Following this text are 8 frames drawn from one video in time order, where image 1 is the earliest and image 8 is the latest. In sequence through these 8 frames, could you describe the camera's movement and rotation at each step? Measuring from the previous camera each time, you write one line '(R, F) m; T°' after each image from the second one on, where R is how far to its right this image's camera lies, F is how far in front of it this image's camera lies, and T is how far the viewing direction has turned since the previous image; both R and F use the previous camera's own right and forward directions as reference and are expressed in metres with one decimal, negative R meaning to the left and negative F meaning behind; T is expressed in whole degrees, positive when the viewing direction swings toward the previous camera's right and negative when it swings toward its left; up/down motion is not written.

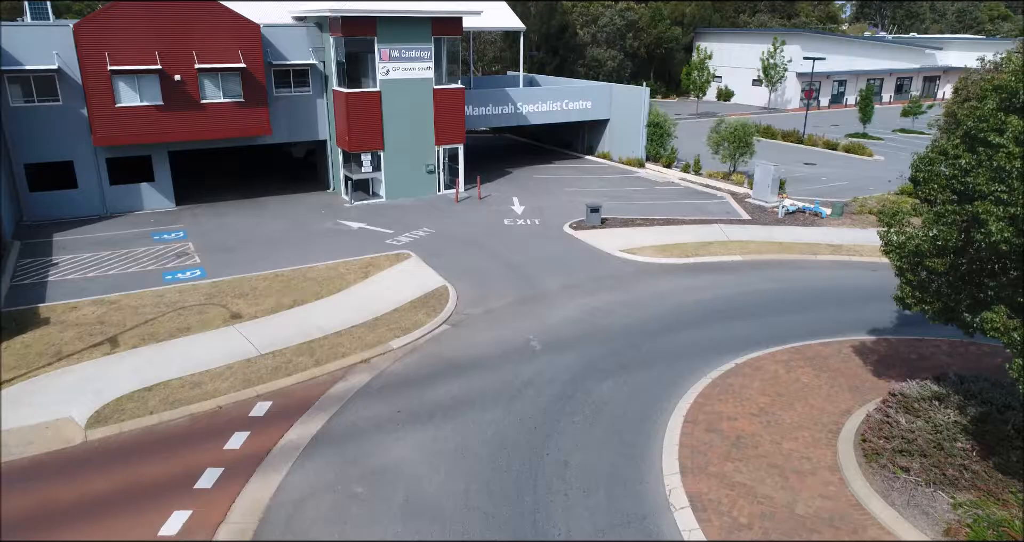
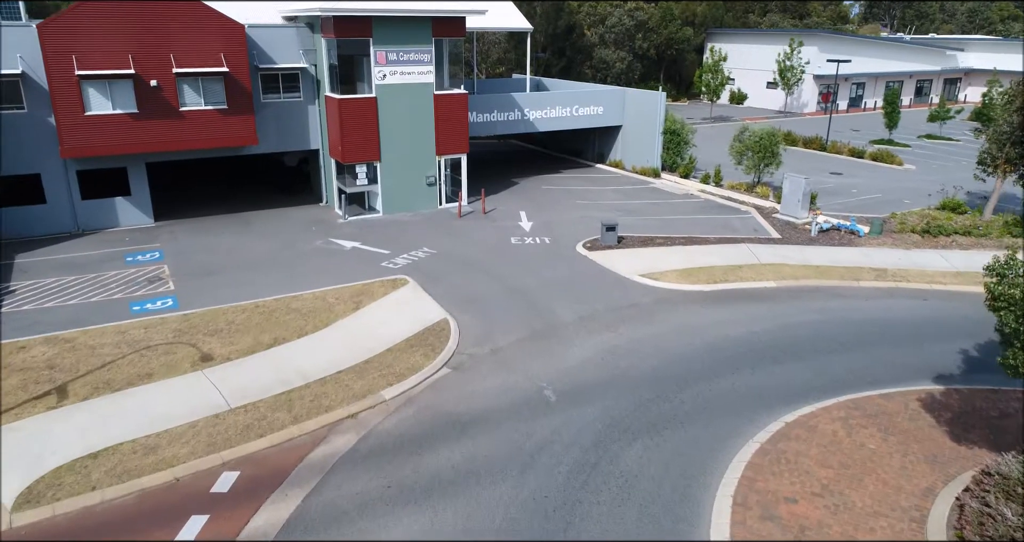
(-0.2, +2.1) m; 0°
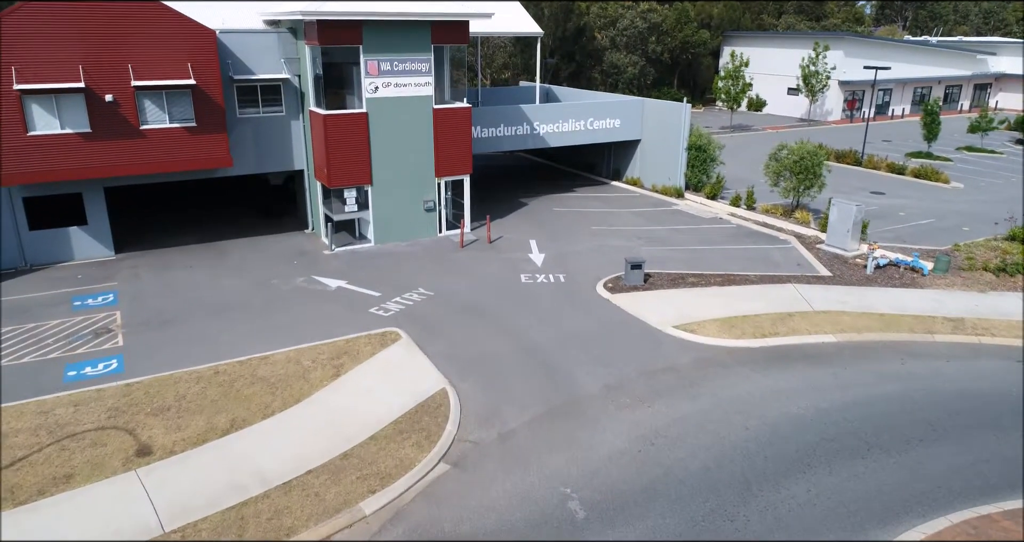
(-0.2, +3.0) m; 0°
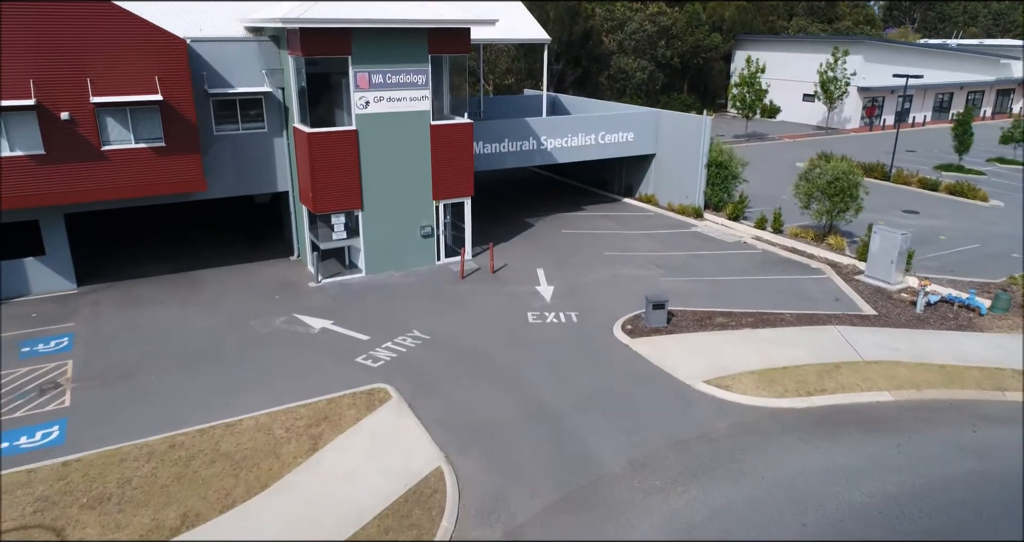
(-0.1, +2.2) m; 0°
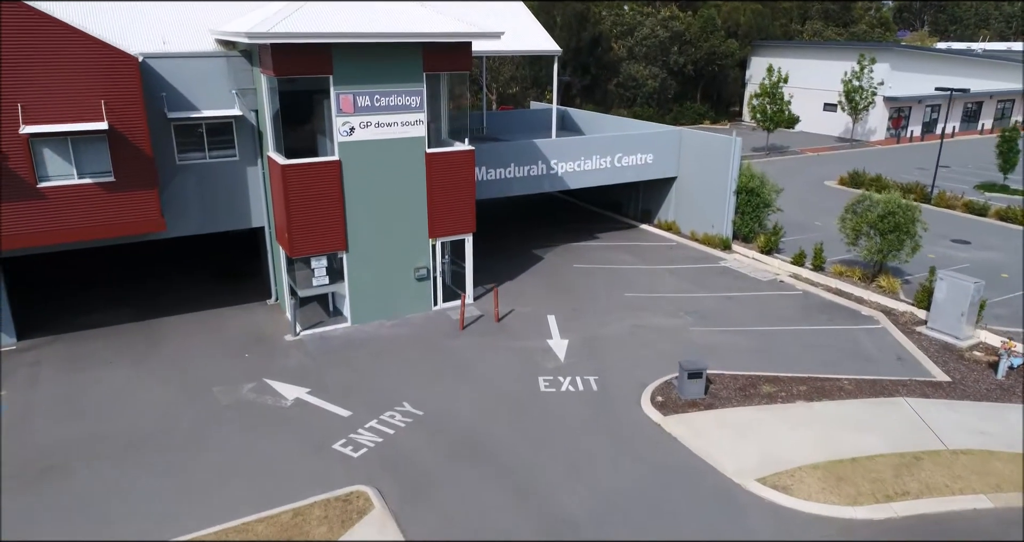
(-0.1, +2.7) m; 0°
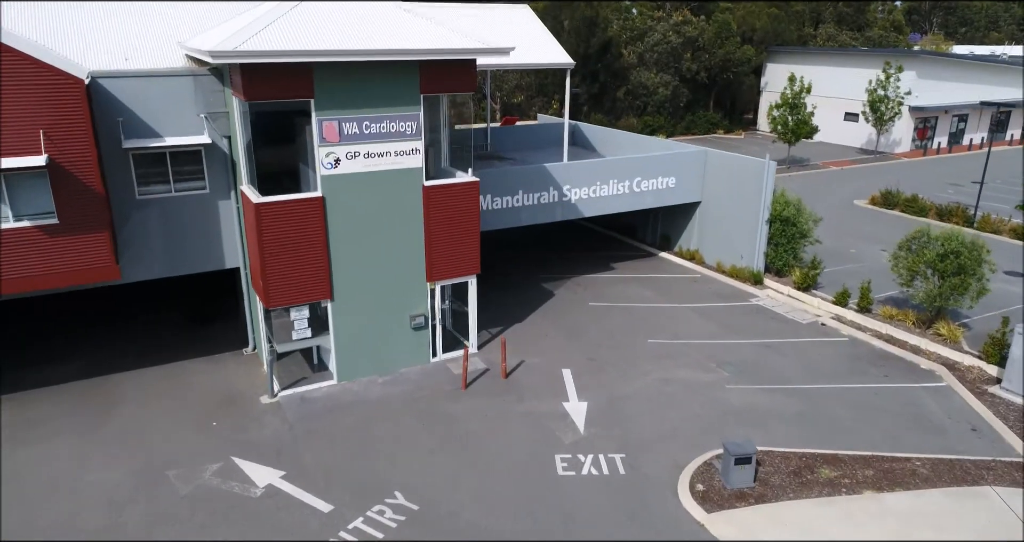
(-0.2, +2.3) m; 0°
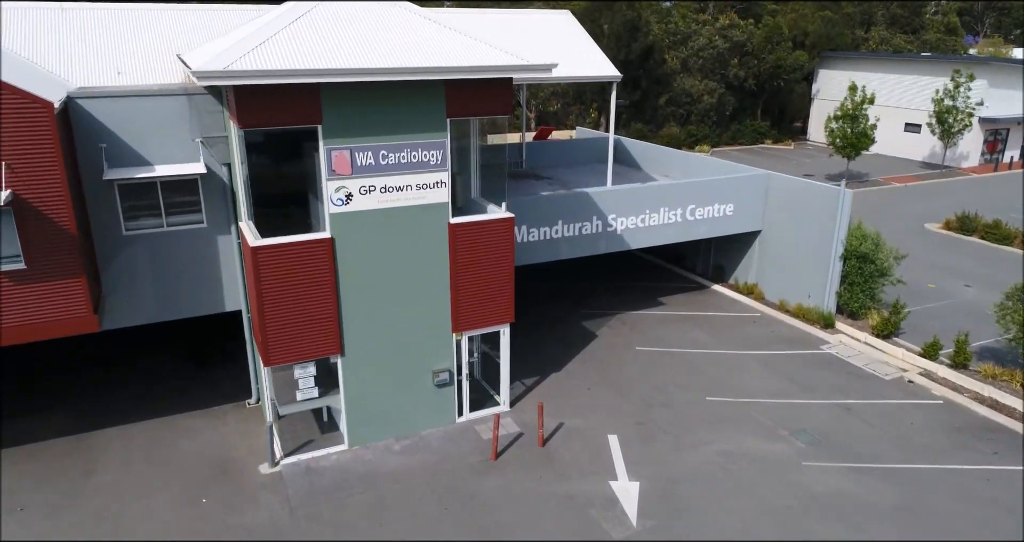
(-0.2, +2.2) m; -2°
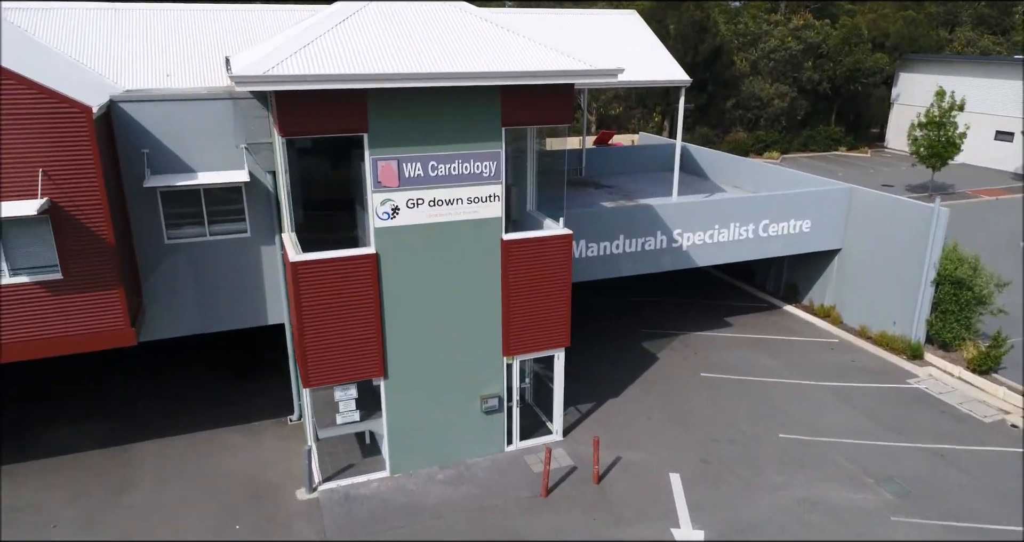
(0.0, +1.0) m; -4°
